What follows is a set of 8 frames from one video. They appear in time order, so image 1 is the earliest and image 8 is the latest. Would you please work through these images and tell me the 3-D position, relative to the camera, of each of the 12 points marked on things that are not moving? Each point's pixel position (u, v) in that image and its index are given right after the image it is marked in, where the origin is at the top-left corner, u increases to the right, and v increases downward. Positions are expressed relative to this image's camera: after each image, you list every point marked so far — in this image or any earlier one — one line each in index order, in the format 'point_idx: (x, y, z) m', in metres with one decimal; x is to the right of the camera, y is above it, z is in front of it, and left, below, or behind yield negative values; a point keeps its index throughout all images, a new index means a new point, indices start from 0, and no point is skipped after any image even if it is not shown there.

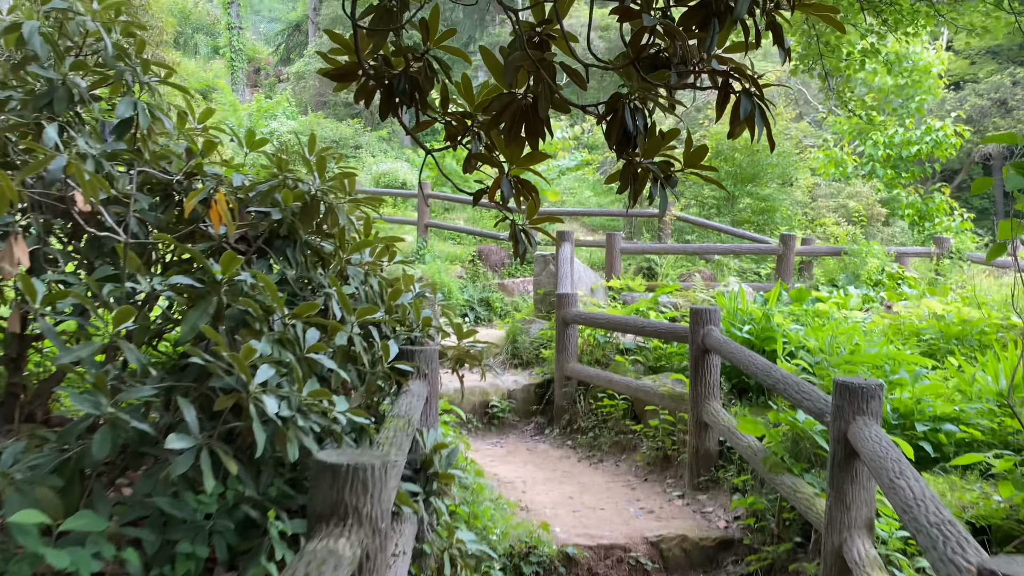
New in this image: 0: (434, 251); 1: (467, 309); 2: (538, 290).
0: (-0.7, +0.3, +7.8) m
1: (-0.4, -0.2, +6.6) m
2: (+0.2, 0.0, +5.6) m
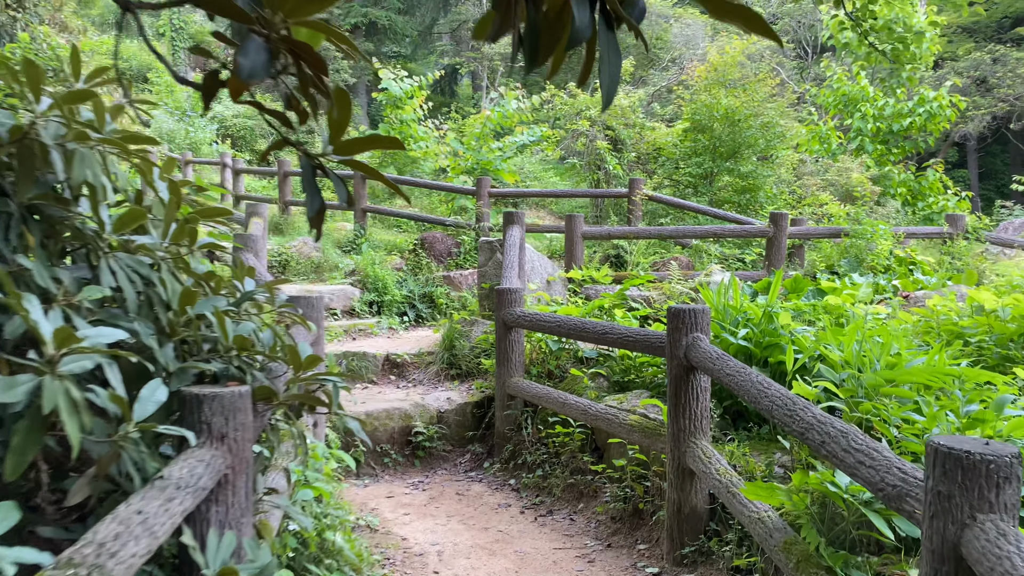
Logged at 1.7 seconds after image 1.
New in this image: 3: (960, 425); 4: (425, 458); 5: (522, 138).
0: (-1.1, +0.4, +6.8) m
1: (-0.8, -0.1, +5.7) m
2: (-0.2, 0.0, +4.6) m
3: (+1.0, -0.3, +1.9) m
4: (-0.4, -0.7, +3.4) m
5: (+0.1, +1.4, +7.6) m
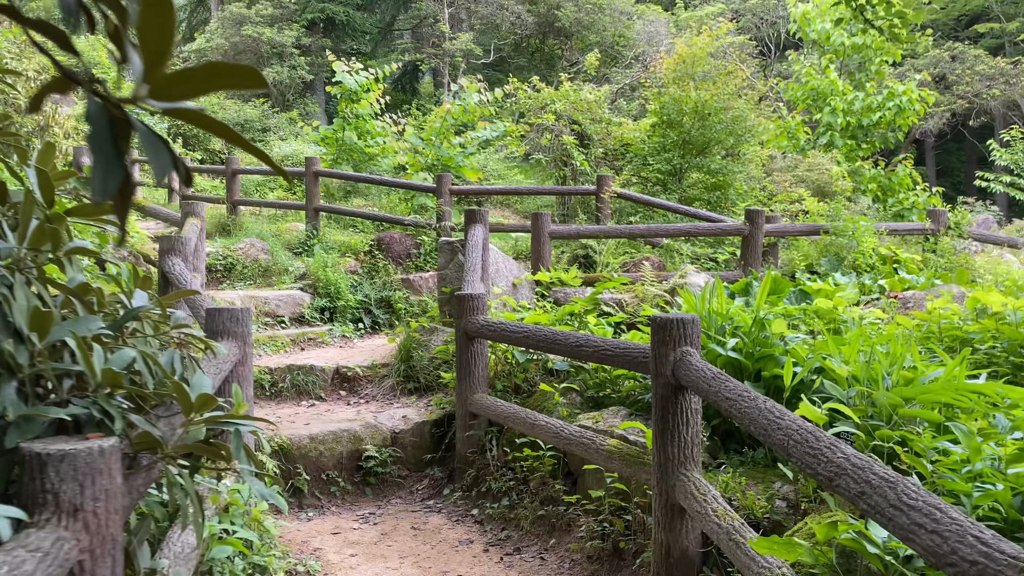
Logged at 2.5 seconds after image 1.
0: (-1.4, +0.4, +6.4) m
1: (-1.0, -0.2, +5.3) m
2: (-0.4, 0.0, +4.3) m
3: (+0.9, -0.3, +1.6) m
4: (-0.5, -0.7, +3.1) m
5: (-0.2, +1.4, +7.3) m
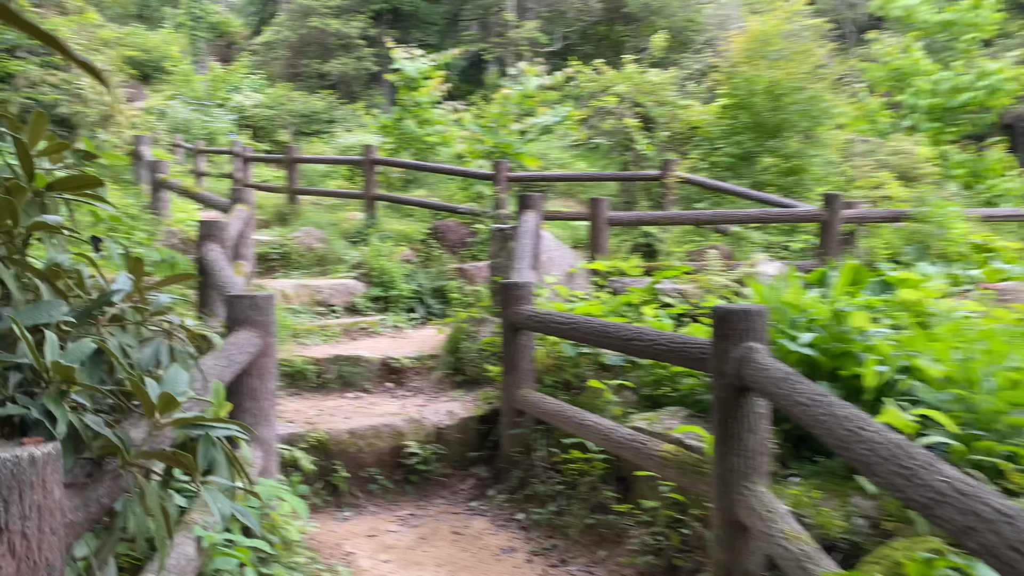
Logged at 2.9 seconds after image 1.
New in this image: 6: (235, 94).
0: (-1.0, +0.4, +6.3) m
1: (-0.6, -0.1, +5.1) m
2: (-0.1, +0.1, +4.1) m
3: (+1.0, -0.3, +1.3) m
4: (-0.3, -0.7, +2.9) m
5: (+0.3, +1.4, +7.1) m
6: (-4.8, +3.4, +14.5) m
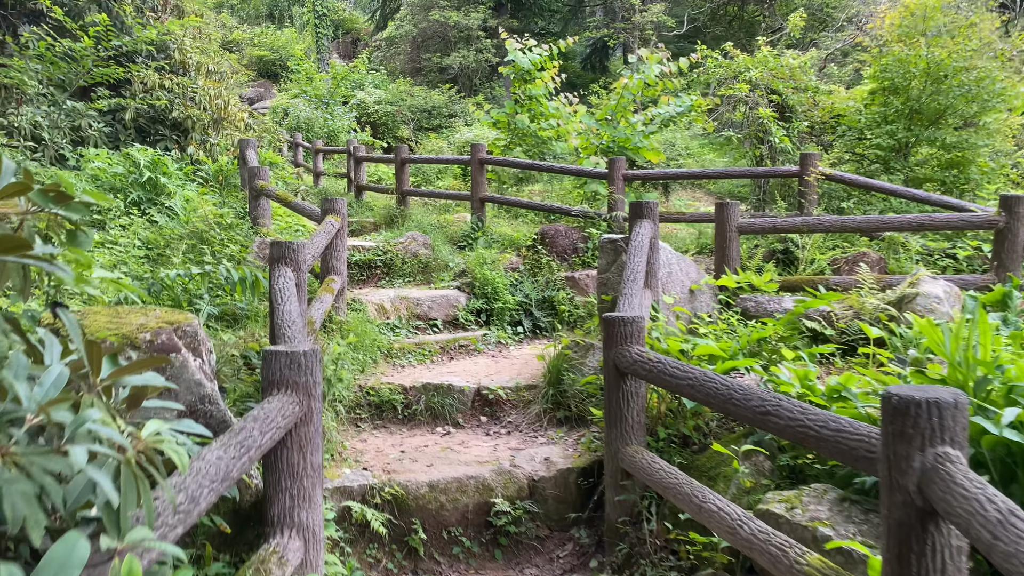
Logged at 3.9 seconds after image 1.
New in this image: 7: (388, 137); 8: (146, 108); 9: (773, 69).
0: (-0.2, +0.4, +6.0) m
1: (0.0, -0.2, +4.8) m
2: (+0.4, 0.0, +3.6) m
3: (+1.1, -0.4, +0.7) m
4: (0.0, -0.8, +2.5) m
5: (+1.2, +1.4, +6.5) m
6: (-2.7, +3.4, +14.5) m
7: (-2.1, +2.5, +13.8) m
8: (-2.8, +1.4, +6.4) m
9: (+1.9, +1.6, +6.1) m
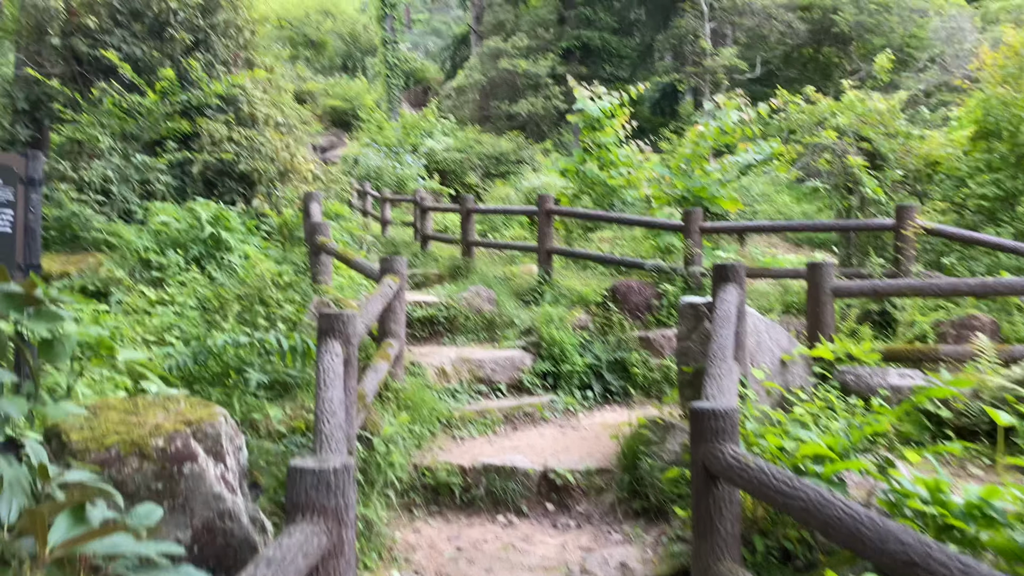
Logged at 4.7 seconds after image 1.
0: (+0.3, 0.0, +5.7) m
1: (+0.4, -0.5, +4.4) m
2: (+0.7, -0.3, +3.3) m
3: (+1.1, -0.6, +0.3) m
4: (+0.2, -1.0, +2.2) m
5: (+1.7, +1.0, +6.1) m
6: (-1.5, +2.6, +14.6) m
7: (-0.9, +1.7, +13.7) m
8: (-2.3, +1.0, +6.4) m
9: (+2.4, +1.2, +5.7) m
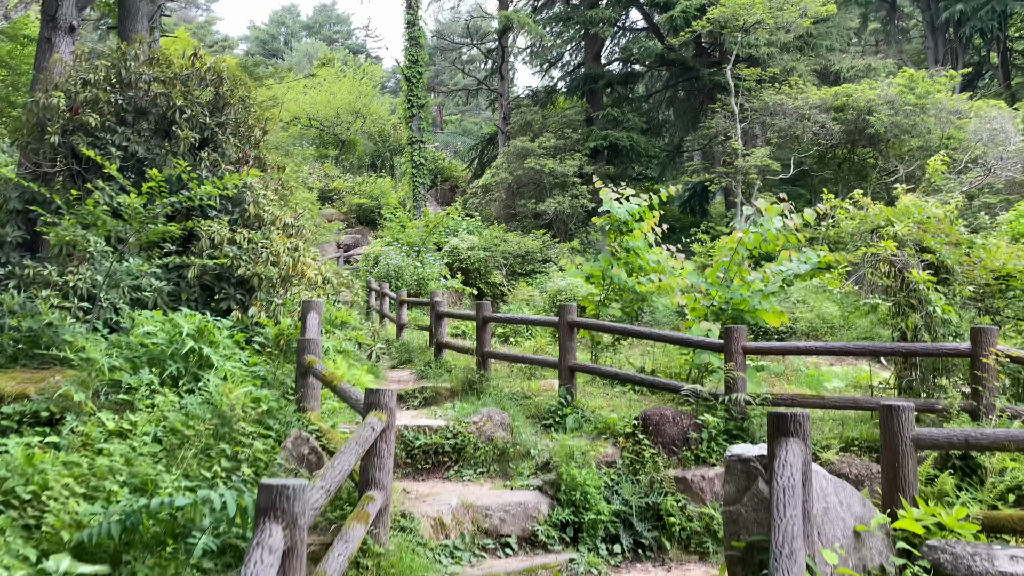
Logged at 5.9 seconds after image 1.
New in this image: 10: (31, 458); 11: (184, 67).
0: (+0.4, -0.8, +5.0) m
1: (+0.4, -1.1, +3.8) m
2: (+0.7, -0.8, +2.6) m
3: (+1.0, -0.7, -0.4) m
4: (+0.1, -1.3, +1.5) m
5: (+1.8, +0.1, +5.6) m
6: (-1.1, +0.9, +14.2) m
7: (-0.5, +0.1, +13.2) m
8: (-2.1, +0.2, +6.0) m
9: (+2.5, +0.4, +5.2) m
10: (-1.8, -0.6, +3.2) m
11: (-2.6, +1.8, +6.7) m
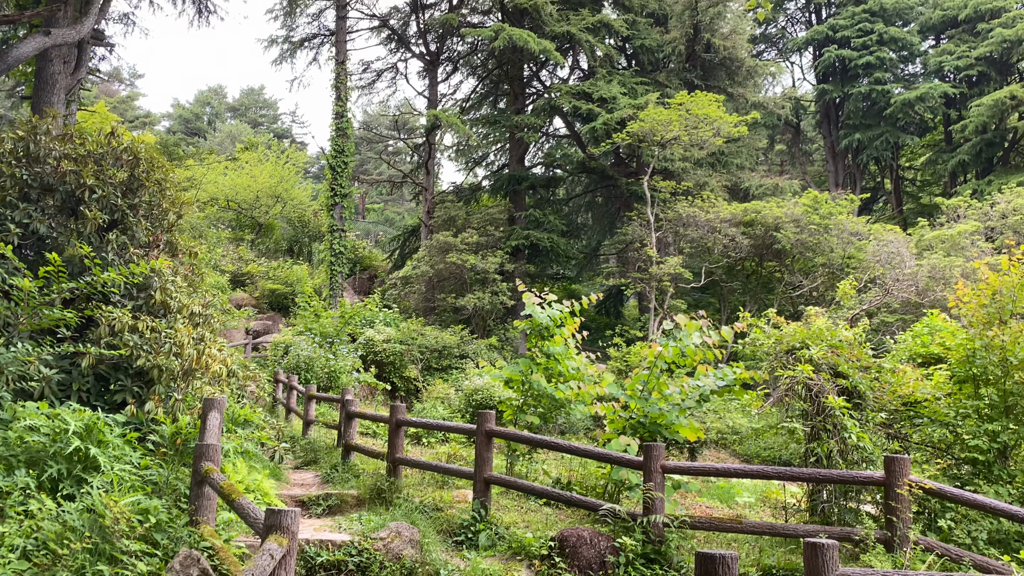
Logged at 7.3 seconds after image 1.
0: (-0.1, -1.4, +4.8) m
1: (0.0, -1.6, +3.5) m
2: (+0.4, -1.2, +2.5) m
3: (+1.1, -0.8, -0.4) m
4: (0.0, -1.6, +1.2) m
5: (+1.3, -0.6, +5.6) m
6: (-2.5, -0.7, +13.9) m
7: (-1.9, -1.4, +12.9) m
8: (-2.7, -0.4, +5.6) m
9: (+2.0, -0.4, +5.3) m
10: (-2.1, -1.0, +2.8) m
11: (-3.2, +1.1, +6.5) m
